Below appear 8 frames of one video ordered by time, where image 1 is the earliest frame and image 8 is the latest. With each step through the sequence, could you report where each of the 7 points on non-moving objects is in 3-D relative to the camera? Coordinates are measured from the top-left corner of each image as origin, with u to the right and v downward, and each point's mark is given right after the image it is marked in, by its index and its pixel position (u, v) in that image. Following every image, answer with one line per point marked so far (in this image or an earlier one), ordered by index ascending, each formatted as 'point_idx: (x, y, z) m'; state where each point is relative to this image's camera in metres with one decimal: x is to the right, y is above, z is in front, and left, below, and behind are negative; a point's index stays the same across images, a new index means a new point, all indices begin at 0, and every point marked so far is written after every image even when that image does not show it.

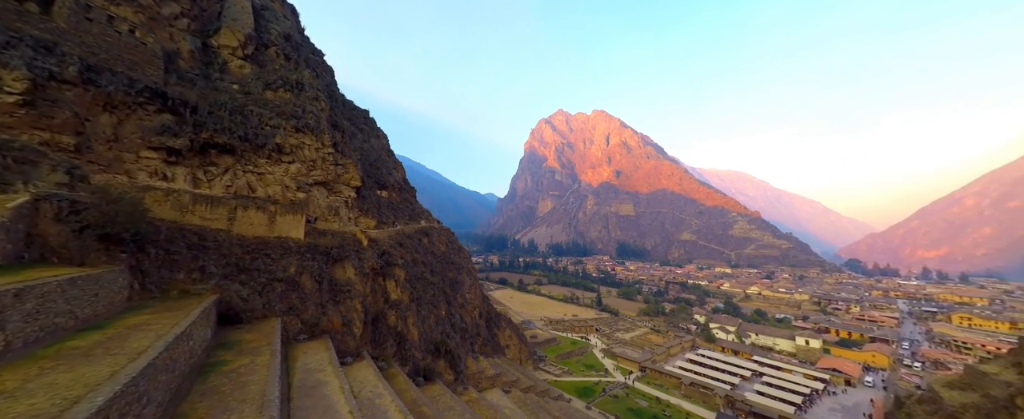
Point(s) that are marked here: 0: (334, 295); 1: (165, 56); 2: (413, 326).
0: (-5.4, -2.6, +10.6) m
1: (-9.1, +4.0, +9.1) m
2: (-4.0, -4.7, +14.1) m
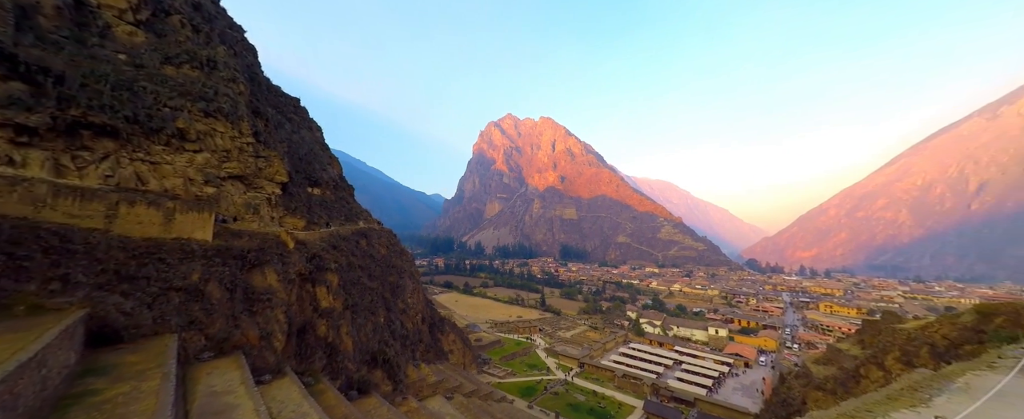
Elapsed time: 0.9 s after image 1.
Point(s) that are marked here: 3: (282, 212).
0: (-7.0, -2.5, +9.3) m
1: (-10.2, +4.2, +7.3) m
2: (-6.1, -4.7, +13.0) m
3: (-8.5, -0.1, +12.8) m
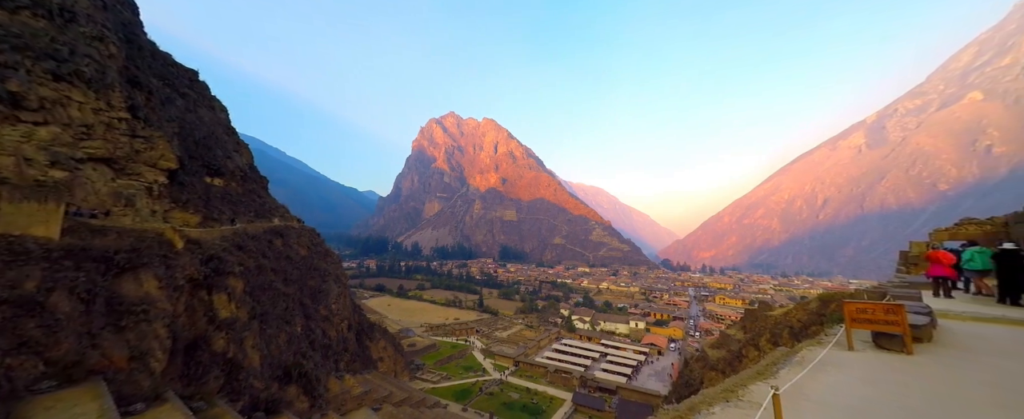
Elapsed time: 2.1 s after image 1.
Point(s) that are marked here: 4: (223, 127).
0: (-8.5, -2.3, +7.5) m
1: (-11.2, +4.5, +5.0) m
2: (-8.4, -4.5, +11.3) m
3: (-10.5, +0.2, +10.8) m
4: (-15.4, +4.4, +18.8) m
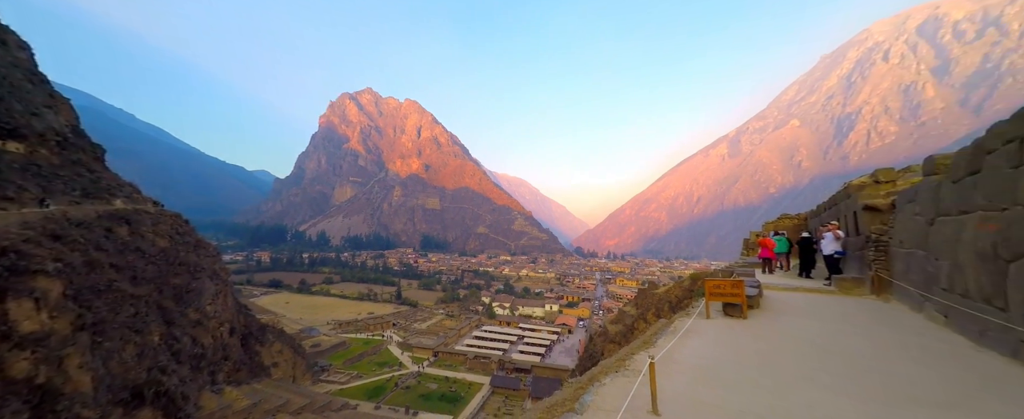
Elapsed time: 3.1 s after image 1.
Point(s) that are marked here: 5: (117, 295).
0: (-10.0, -1.9, +4.9) m
1: (-11.8, +4.9, +1.7) m
2: (-10.7, -4.0, +8.6) m
3: (-12.6, +0.7, +7.5) m
4: (-19.0, +5.4, +14.2) m
5: (-12.3, -2.6, +11.0) m
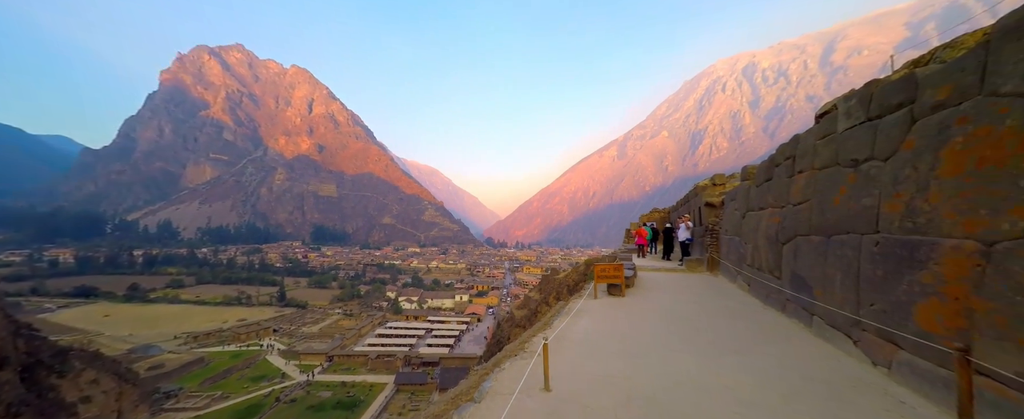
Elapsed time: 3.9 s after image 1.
0: (-10.7, -1.5, +1.2) m
1: (-11.6, +5.2, -2.5) m
2: (-12.4, -3.5, +4.7) m
3: (-13.8, +1.2, +3.1) m
4: (-21.7, +6.0, +7.7) m
5: (-14.6, -2.1, +6.6) m
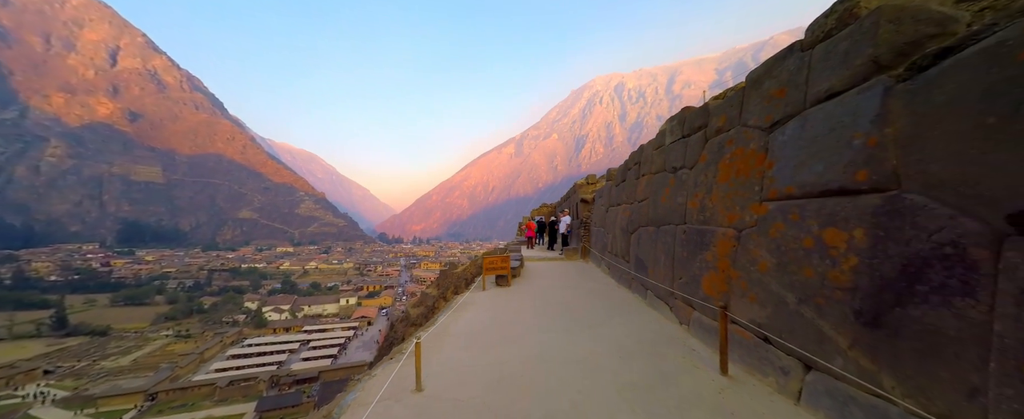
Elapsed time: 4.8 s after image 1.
0: (-11.4, -1.7, -2.4) m
1: (-11.0, +5.0, -6.3) m
2: (-14.2, -3.7, +0.3) m
3: (-15.0, +1.0, -1.8) m
4: (-24.0, +5.8, -0.1) m
5: (-16.9, -2.3, +1.3) m
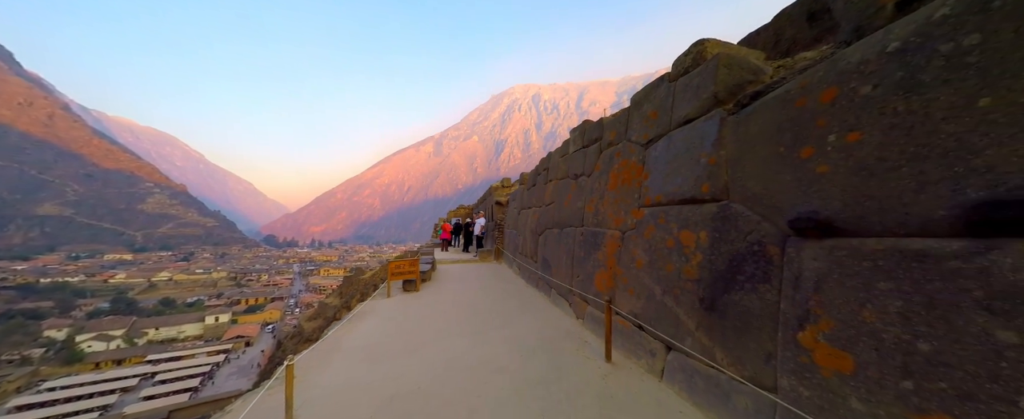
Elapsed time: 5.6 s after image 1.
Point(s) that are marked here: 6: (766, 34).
0: (-10.7, -1.6, -5.4) m
1: (-9.2, +5.1, -9.0) m
2: (-14.1, -3.6, -3.6) m
3: (-14.3, +1.1, -5.7) m
4: (-23.4, +6.0, -6.5) m
5: (-16.9, -2.1, -3.3) m
6: (+2.8, +1.9, +3.8) m
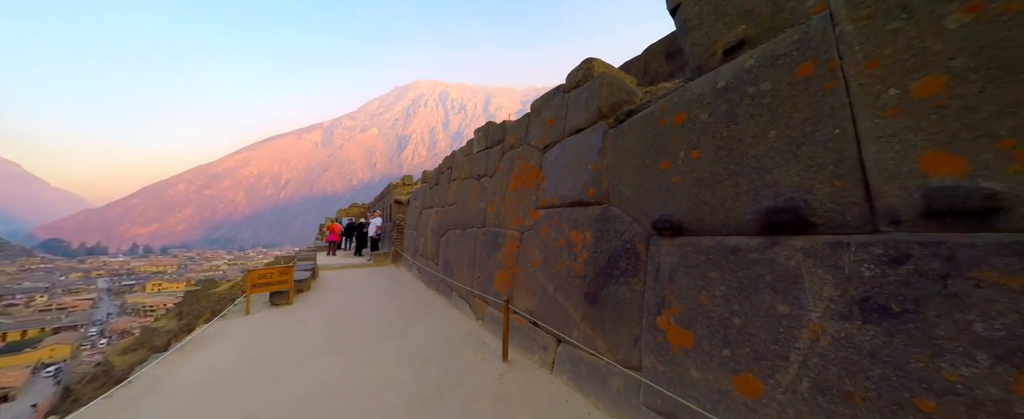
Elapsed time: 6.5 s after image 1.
0: (-8.9, -1.5, -8.2) m
1: (-6.4, +5.2, -11.2) m
2: (-12.7, -3.4, -7.4) m
3: (-12.3, +1.3, -9.5) m
4: (-20.7, +6.3, -12.7) m
5: (-15.5, -1.9, -7.9) m
6: (+1.6, +1.9, +4.4) m
